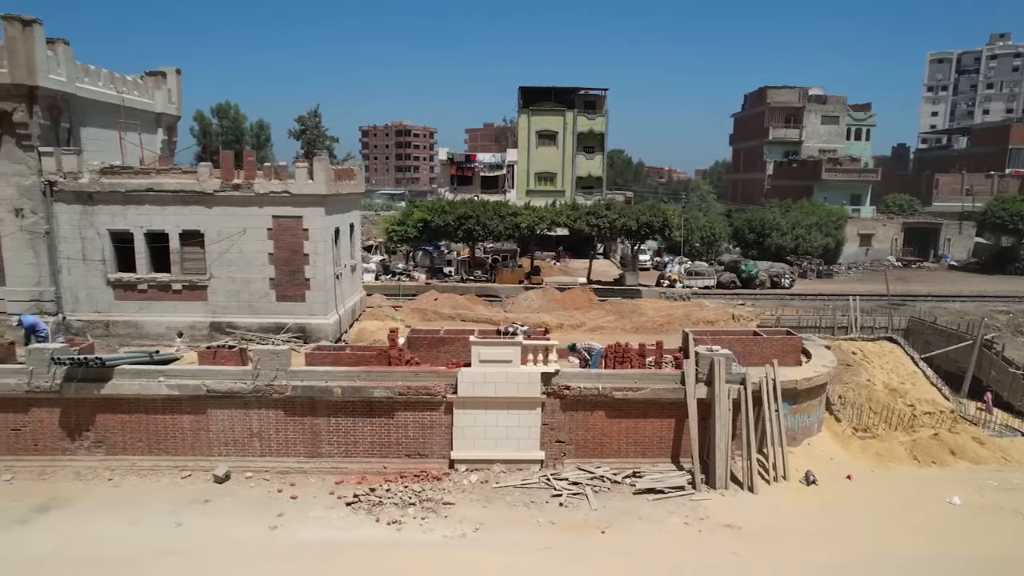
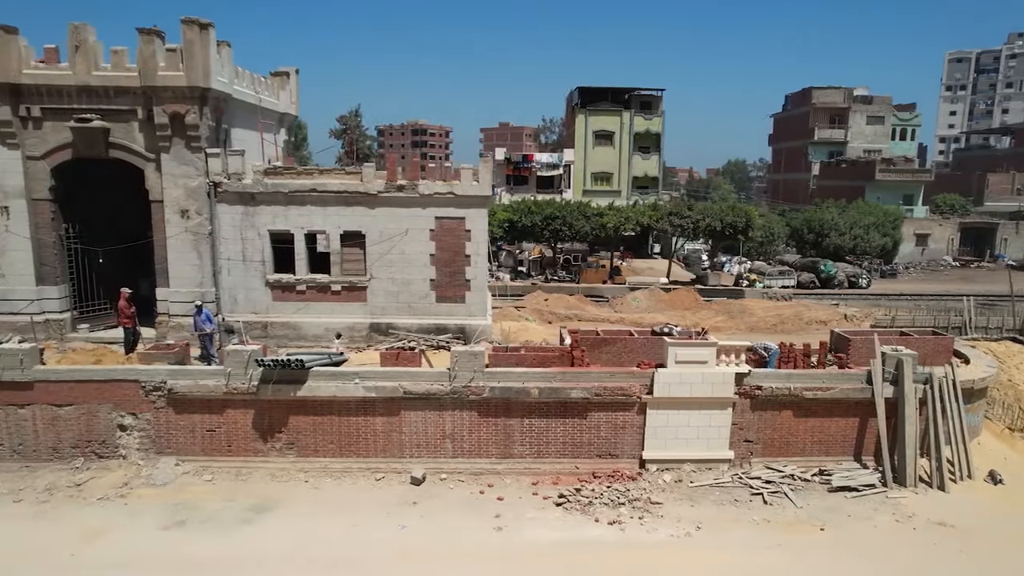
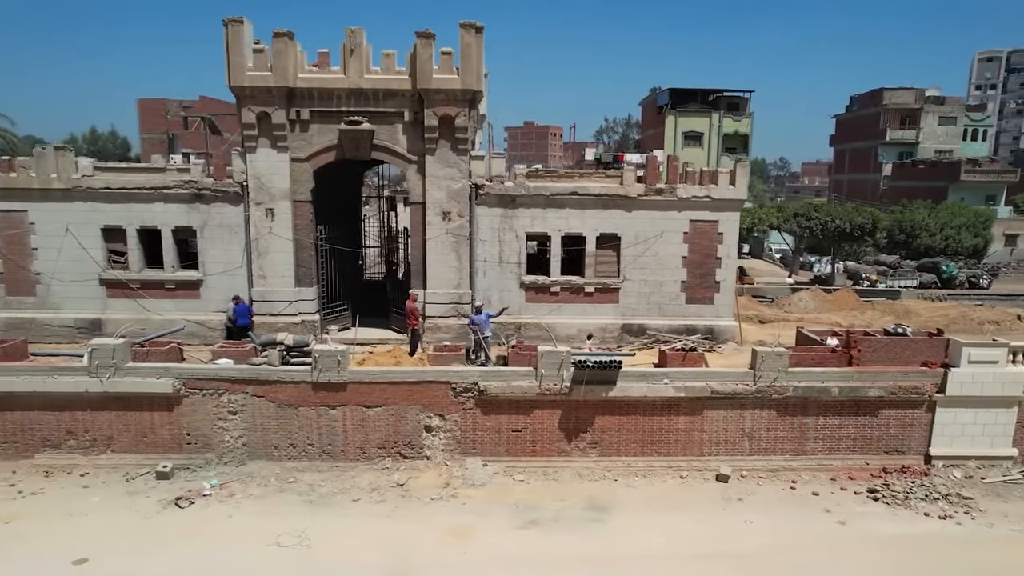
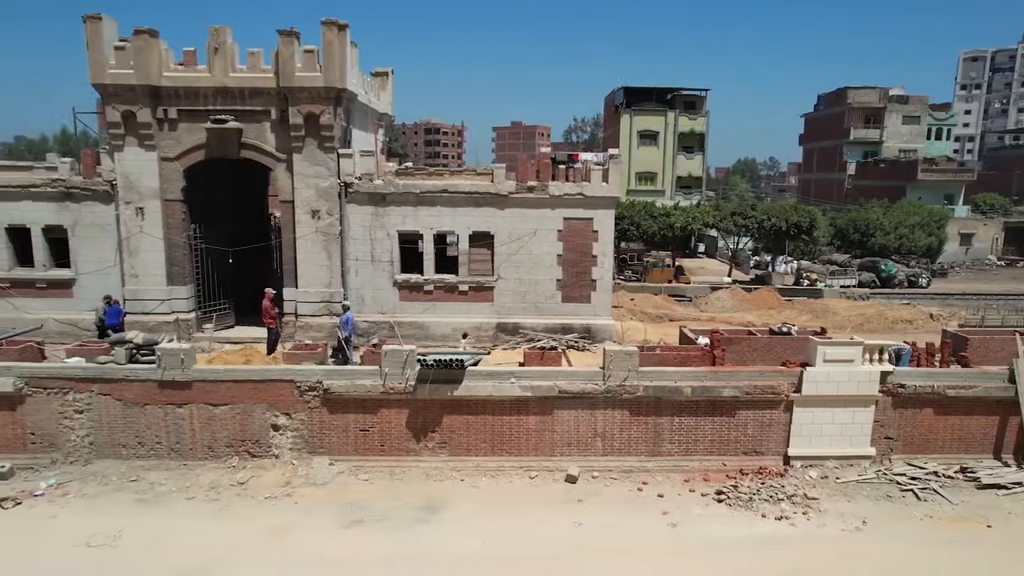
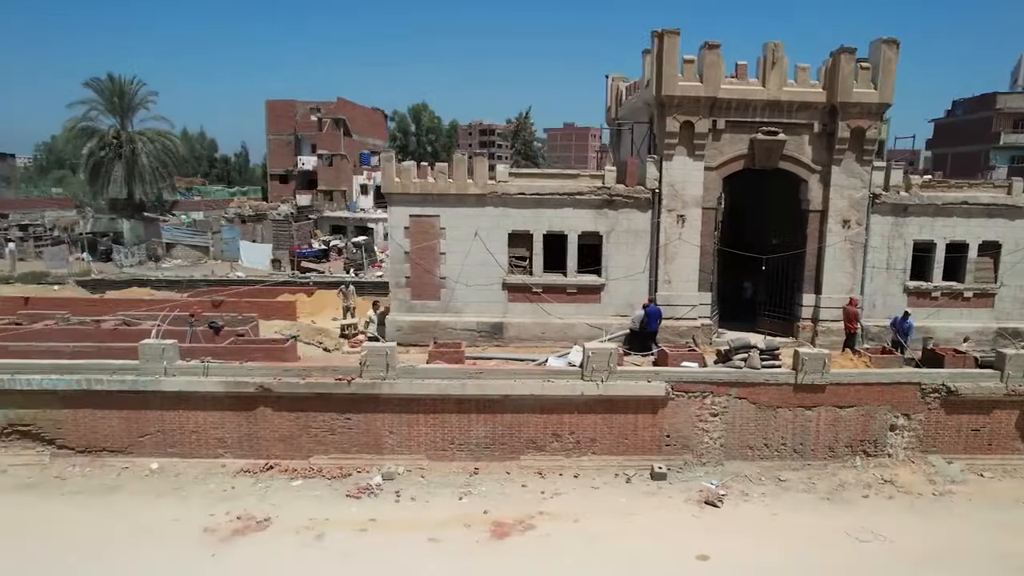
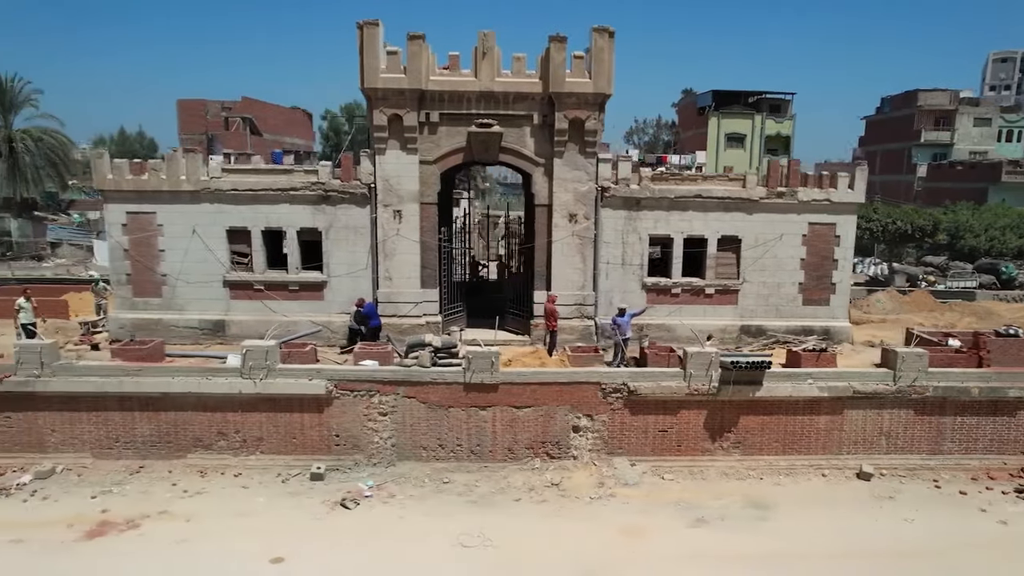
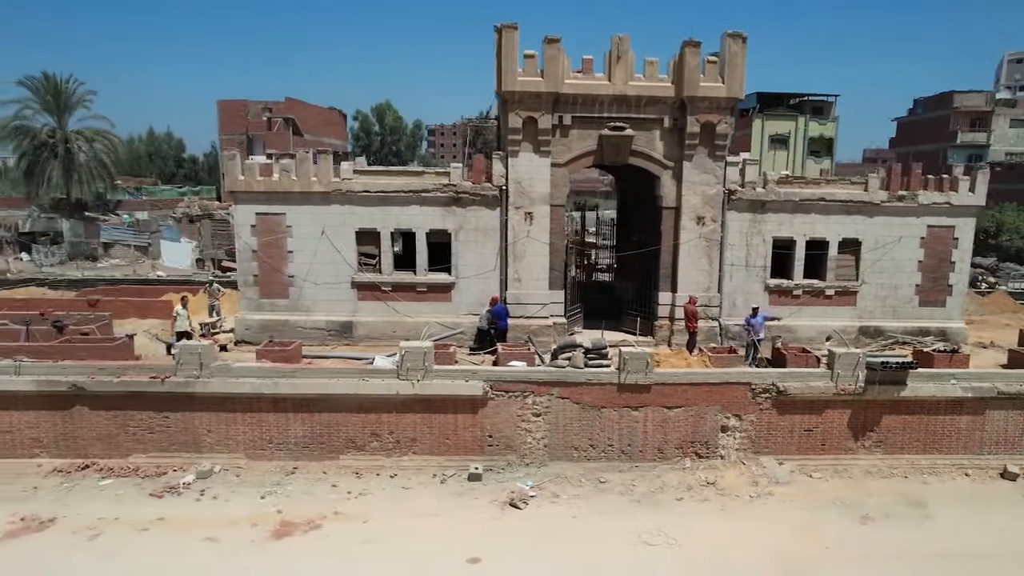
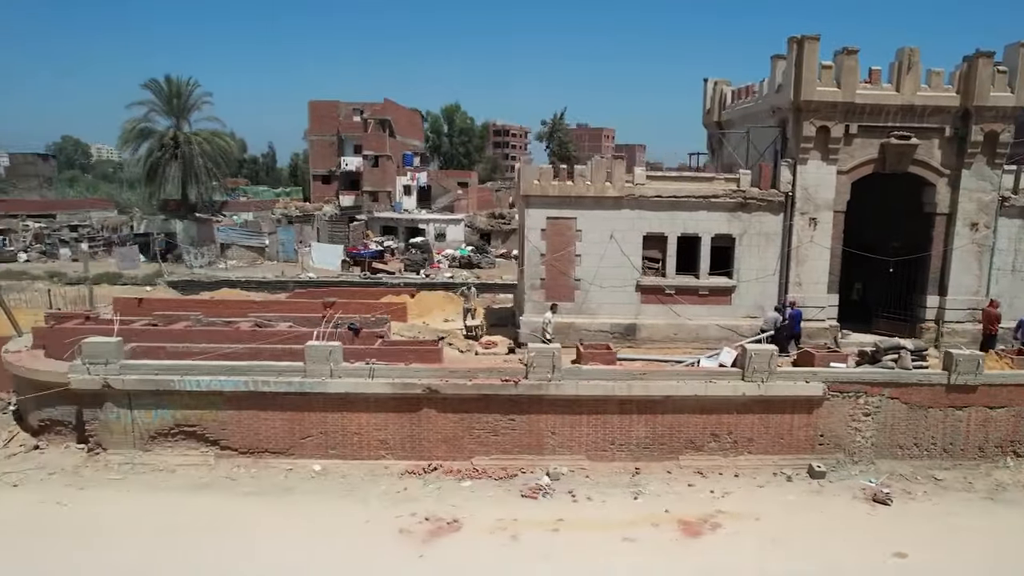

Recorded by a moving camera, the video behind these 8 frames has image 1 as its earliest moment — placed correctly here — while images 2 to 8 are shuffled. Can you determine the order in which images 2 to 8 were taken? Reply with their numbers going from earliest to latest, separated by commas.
2, 4, 3, 6, 7, 5, 8
